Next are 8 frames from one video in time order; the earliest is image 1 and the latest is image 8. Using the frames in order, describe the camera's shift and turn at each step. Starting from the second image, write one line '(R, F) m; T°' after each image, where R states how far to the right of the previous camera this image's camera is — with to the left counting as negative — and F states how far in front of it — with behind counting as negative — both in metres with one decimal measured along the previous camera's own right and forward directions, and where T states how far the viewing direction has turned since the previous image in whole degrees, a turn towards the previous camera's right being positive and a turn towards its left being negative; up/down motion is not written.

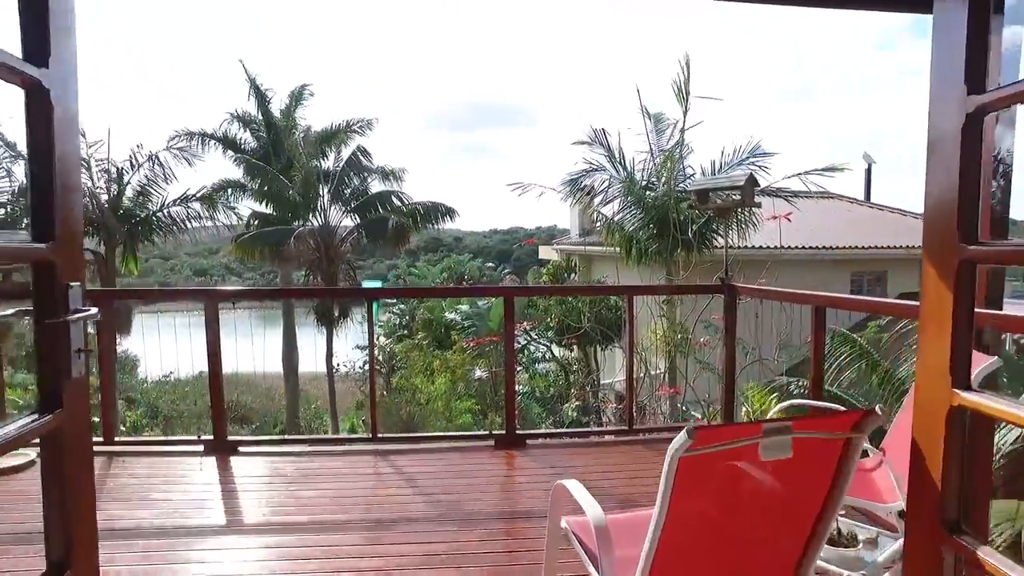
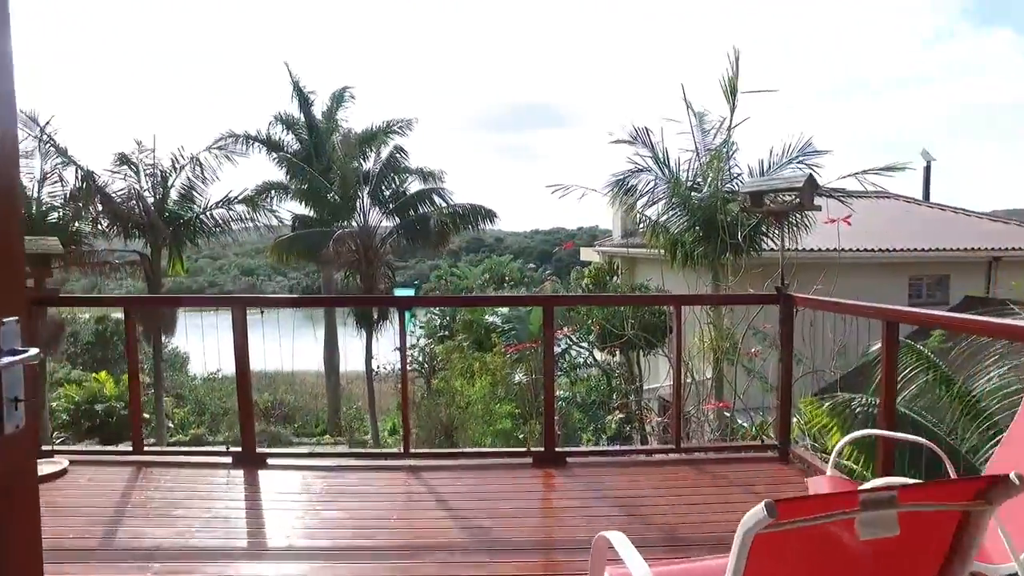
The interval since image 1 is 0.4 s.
(0.0, +0.2) m; -3°
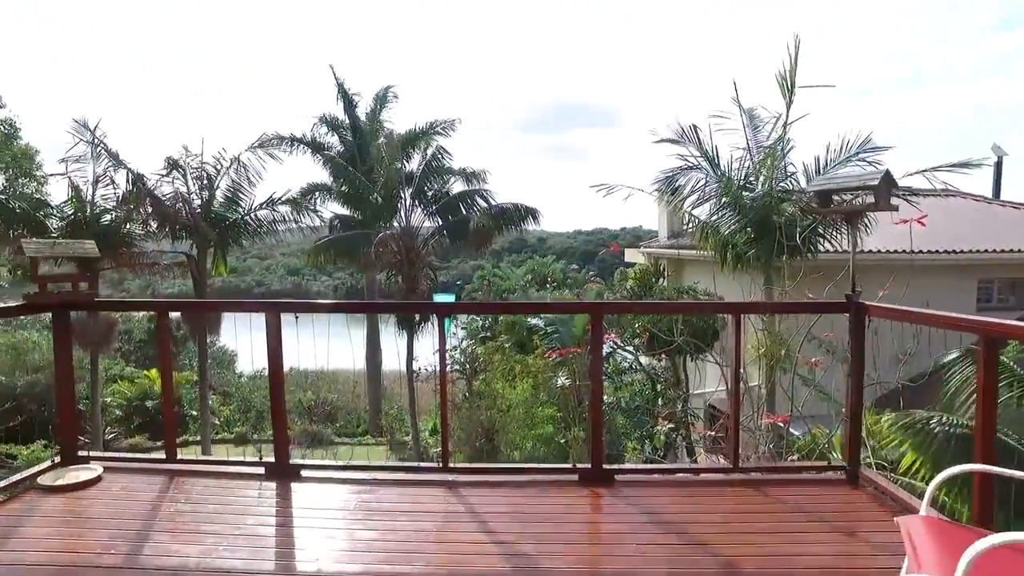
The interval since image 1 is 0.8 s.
(0.0, +0.2) m; -4°
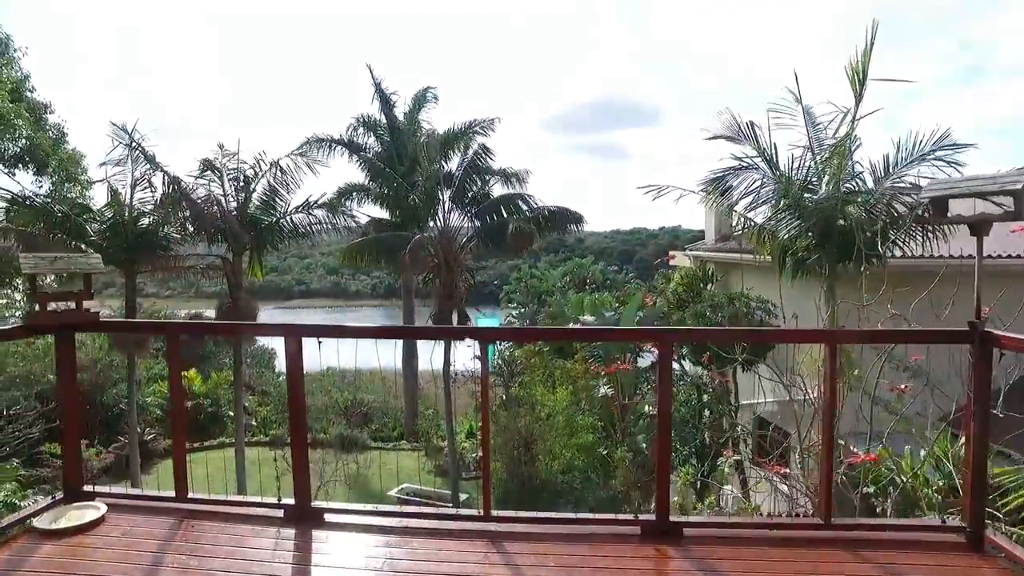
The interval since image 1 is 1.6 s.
(-0.1, +0.3) m; -3°
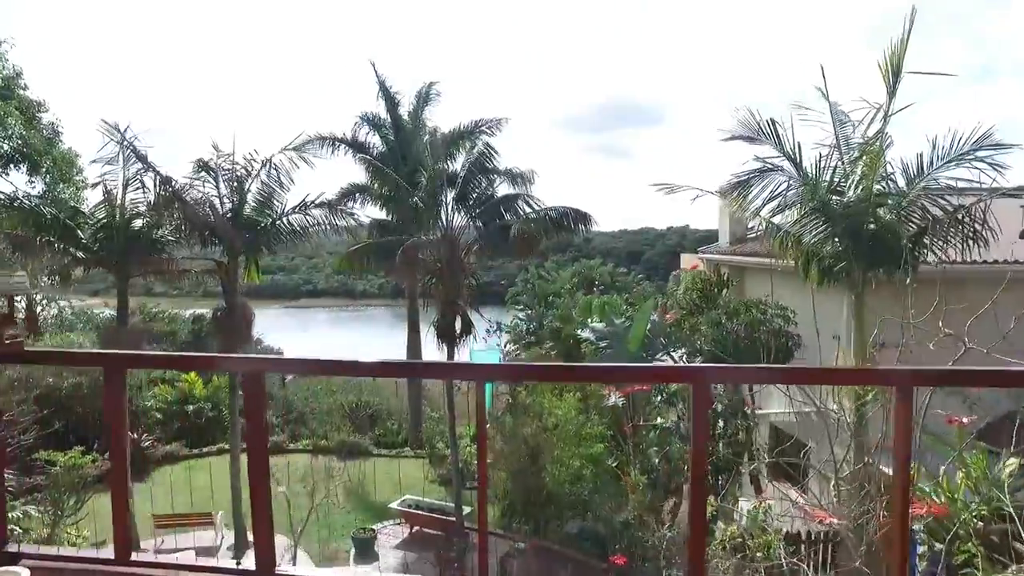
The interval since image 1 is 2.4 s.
(0.0, +0.4) m; -1°
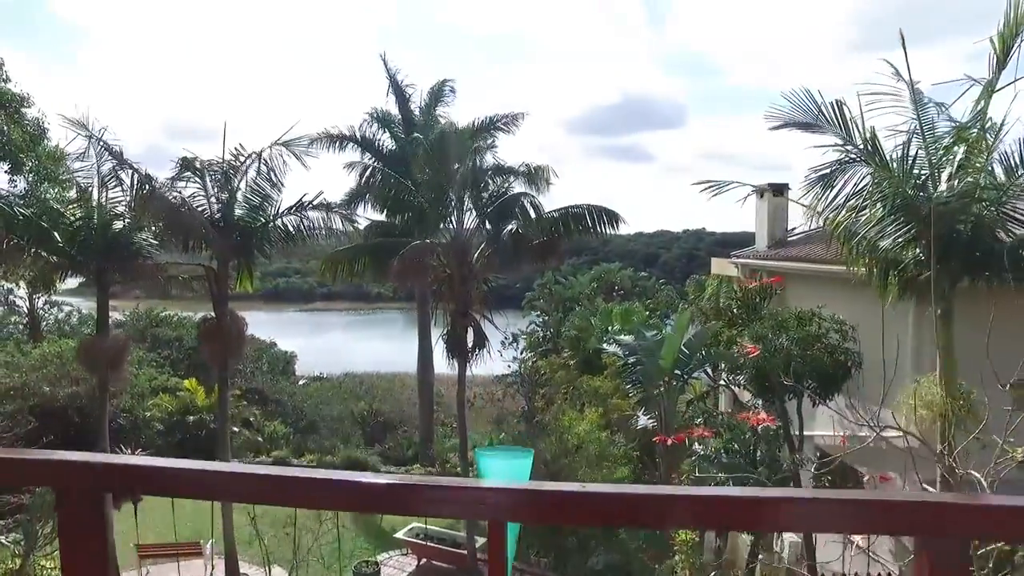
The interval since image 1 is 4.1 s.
(0.0, +0.9) m; -1°
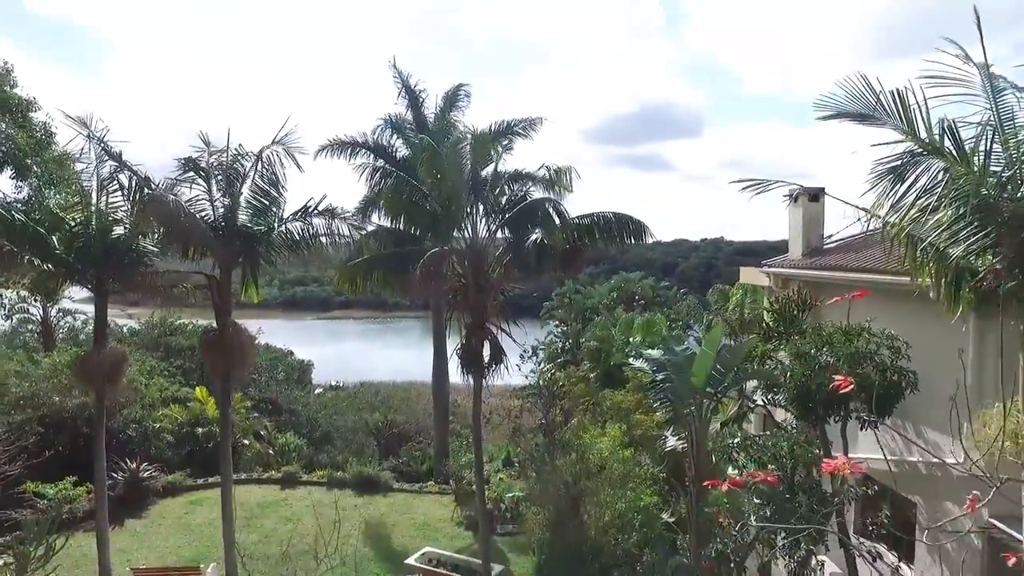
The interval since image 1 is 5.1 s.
(0.0, +0.5) m; -1°
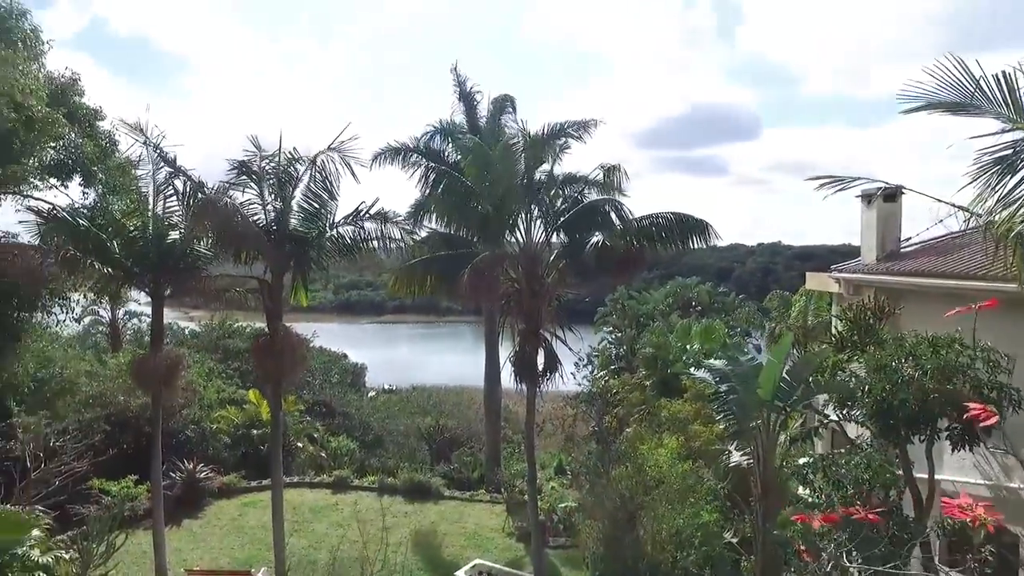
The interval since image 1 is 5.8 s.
(0.0, +0.3) m; -4°
